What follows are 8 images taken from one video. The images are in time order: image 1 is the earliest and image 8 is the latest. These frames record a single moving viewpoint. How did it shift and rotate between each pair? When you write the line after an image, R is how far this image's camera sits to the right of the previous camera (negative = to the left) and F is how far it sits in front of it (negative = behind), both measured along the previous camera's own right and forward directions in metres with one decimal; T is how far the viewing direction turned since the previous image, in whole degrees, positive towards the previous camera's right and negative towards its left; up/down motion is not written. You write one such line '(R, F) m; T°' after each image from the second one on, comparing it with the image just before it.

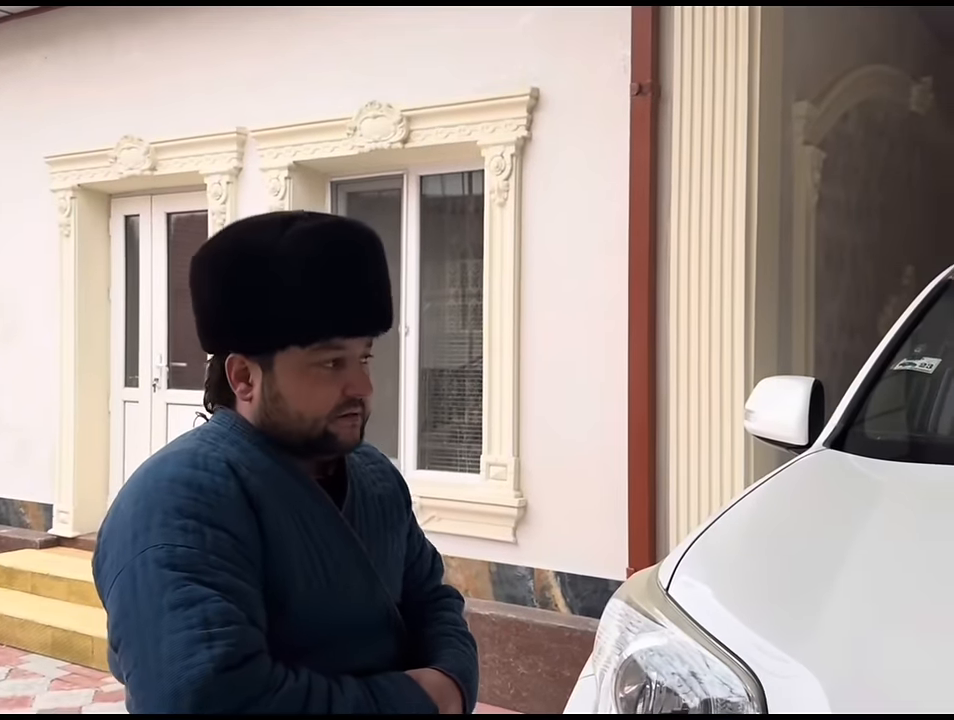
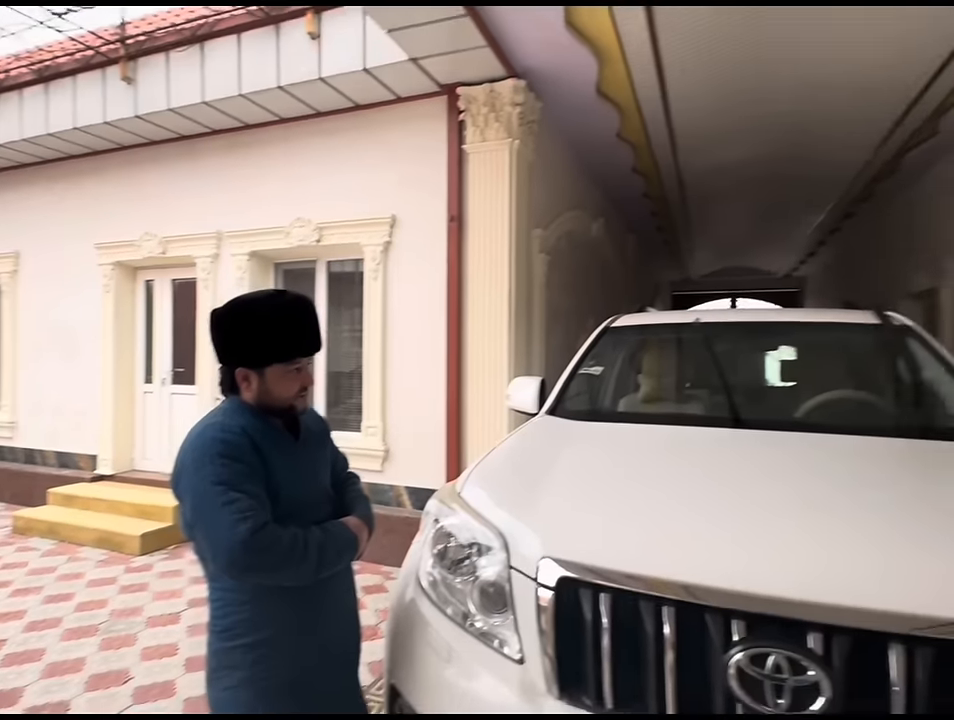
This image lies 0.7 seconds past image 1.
(+0.5, -1.9) m; +5°
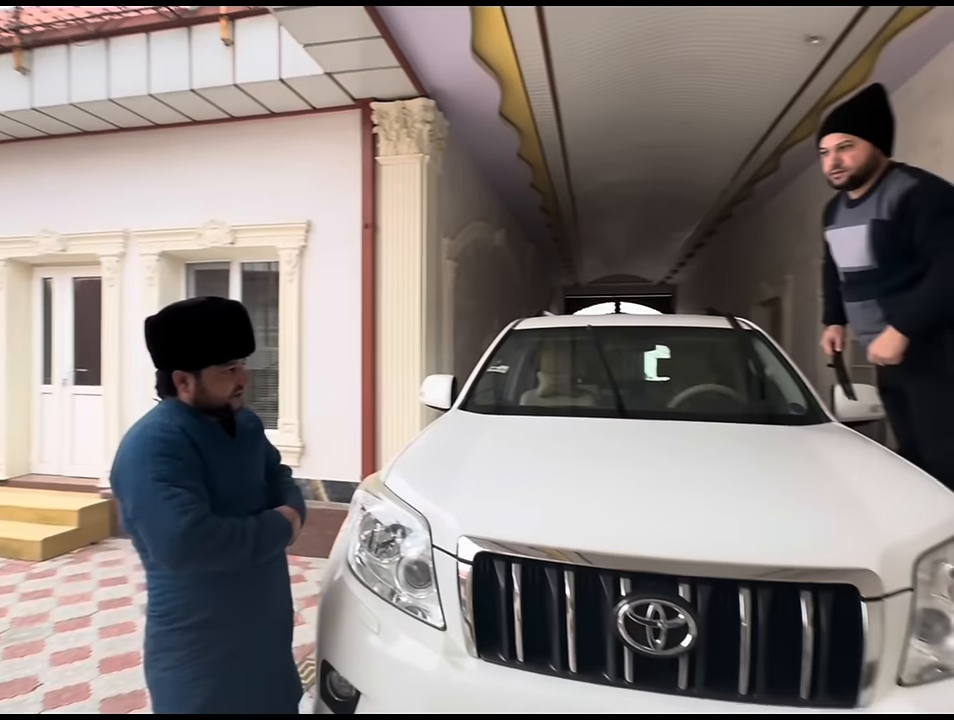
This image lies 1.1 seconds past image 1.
(0.0, -0.3) m; +9°
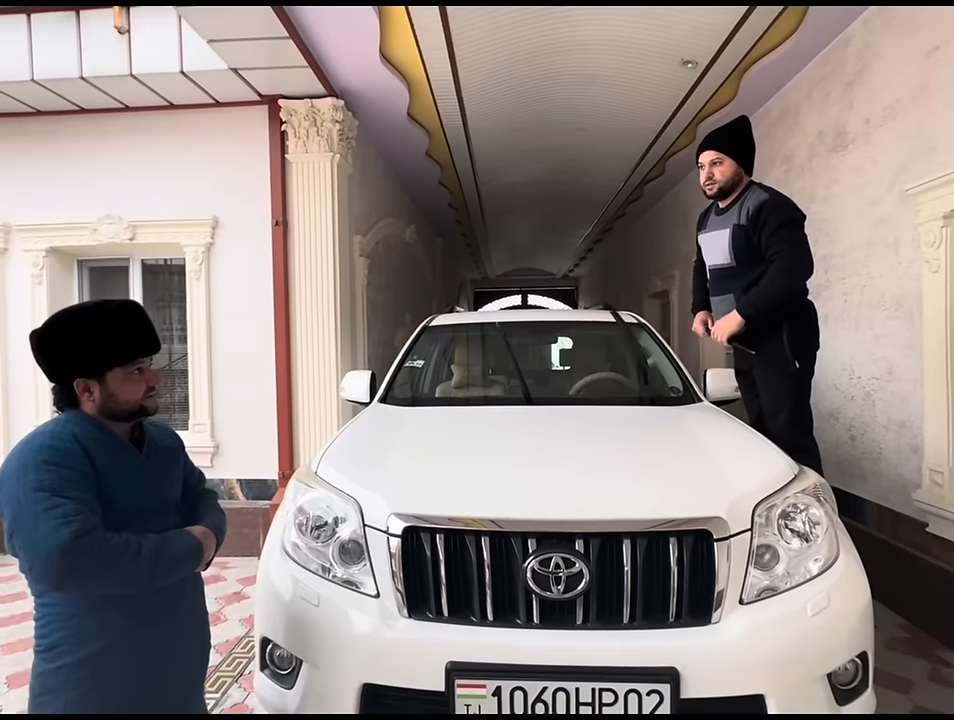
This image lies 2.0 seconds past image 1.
(0.0, -0.2) m; +9°
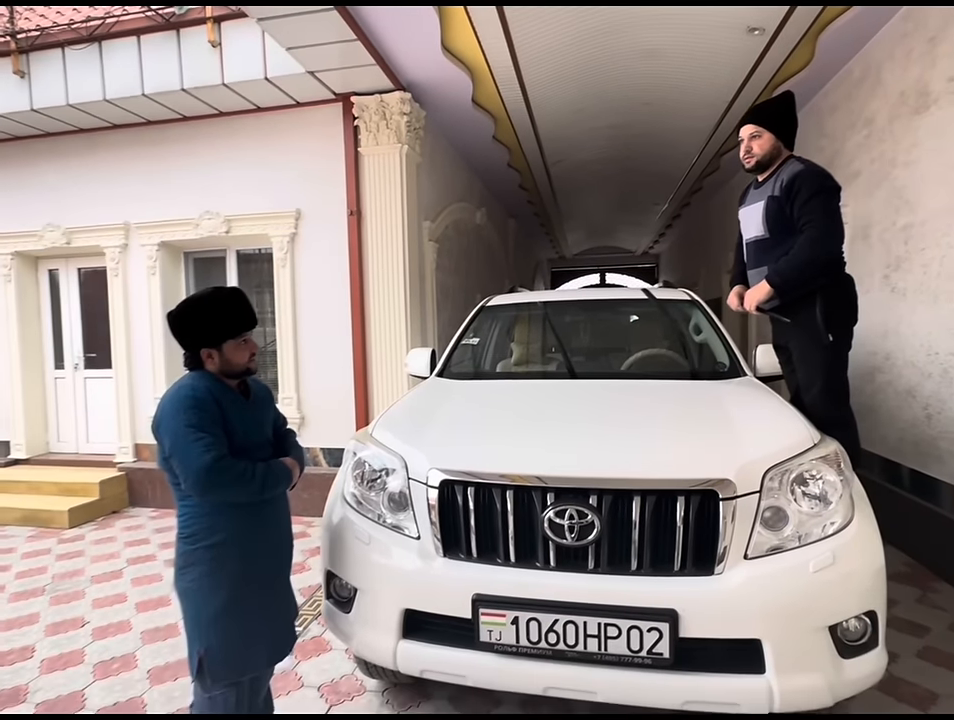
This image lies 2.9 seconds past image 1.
(+0.2, -0.2) m; -8°
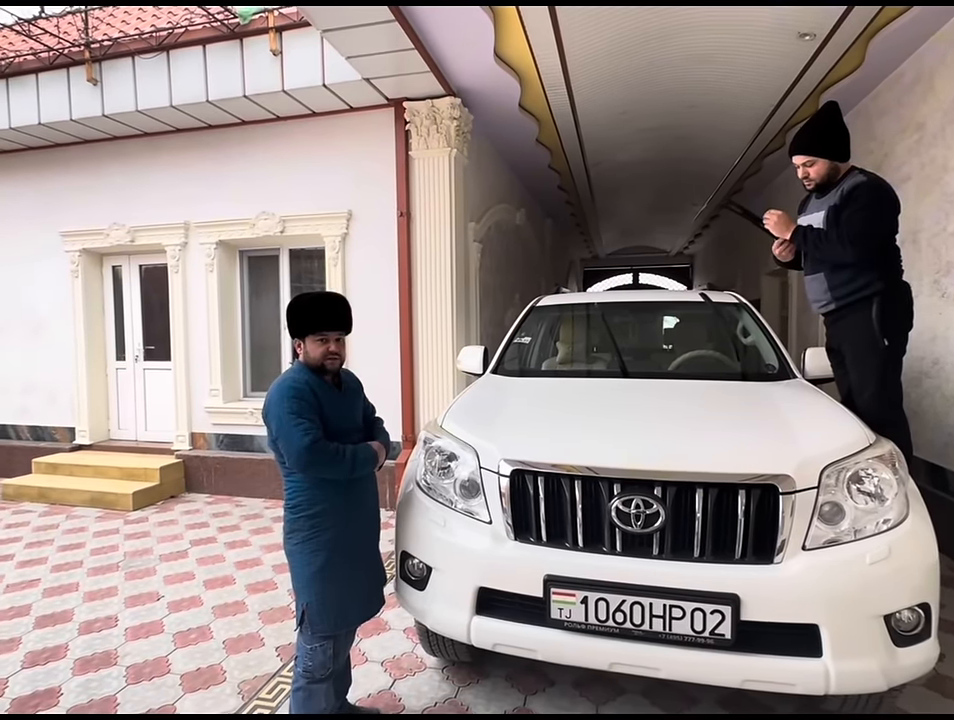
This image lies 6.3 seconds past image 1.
(-0.2, -0.1) m; -3°
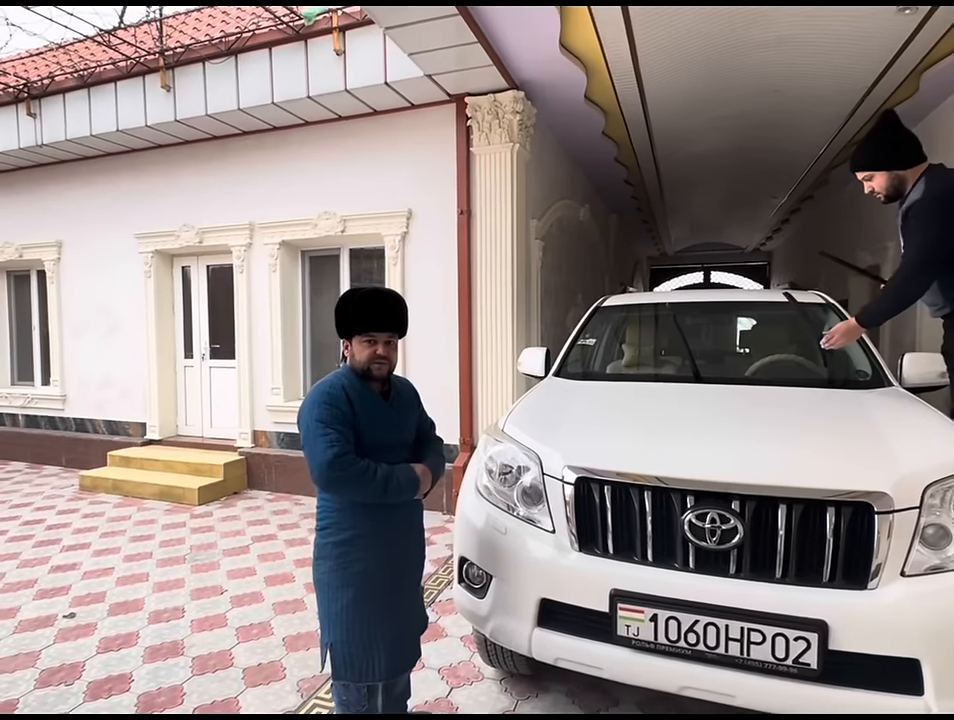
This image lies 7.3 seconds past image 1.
(-0.1, +0.1) m; -5°
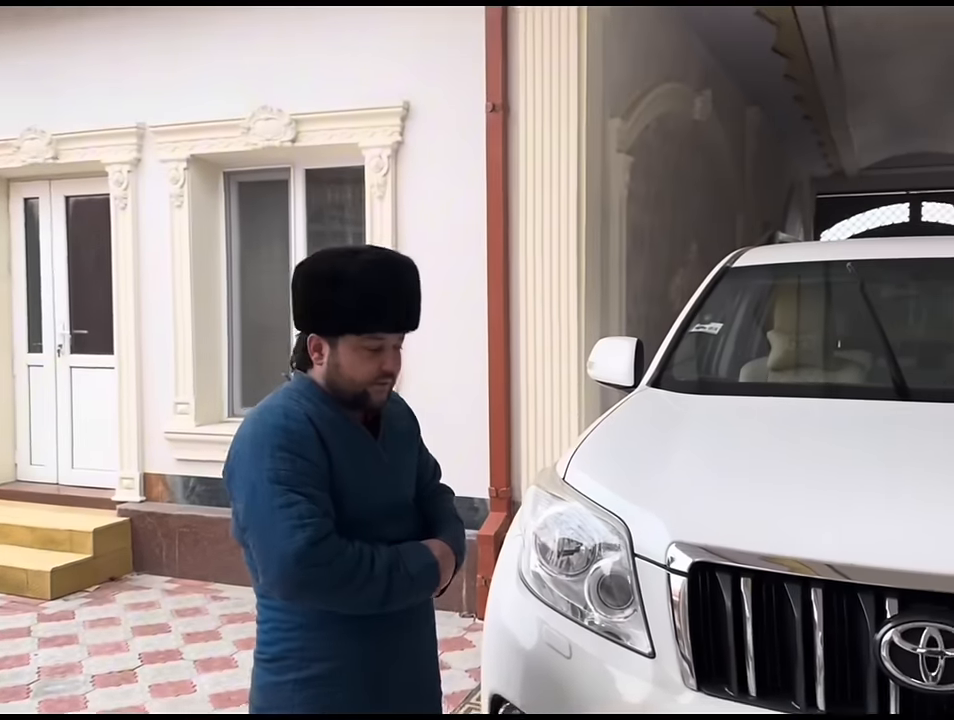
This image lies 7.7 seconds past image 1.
(-0.3, +2.0) m; +2°
